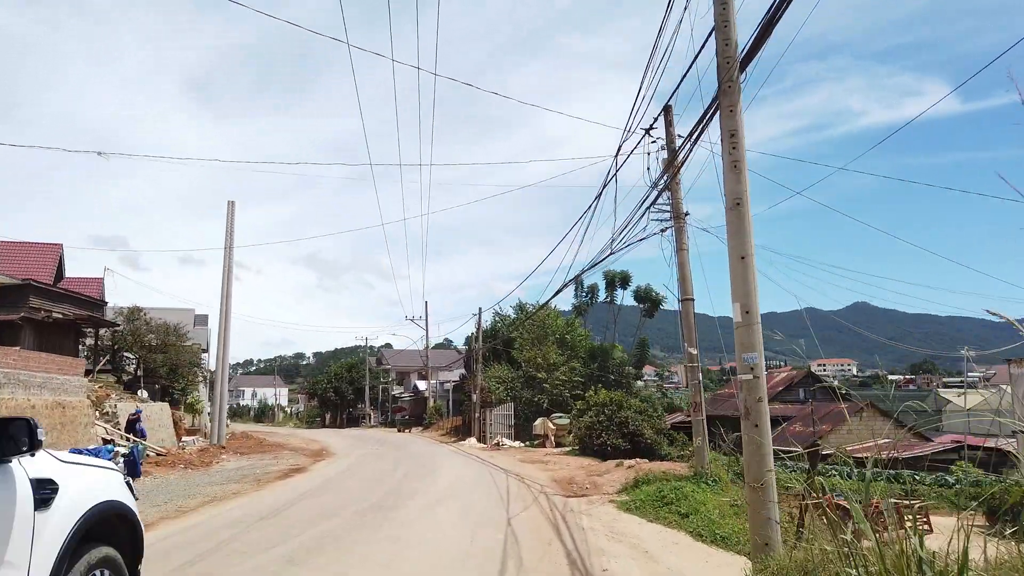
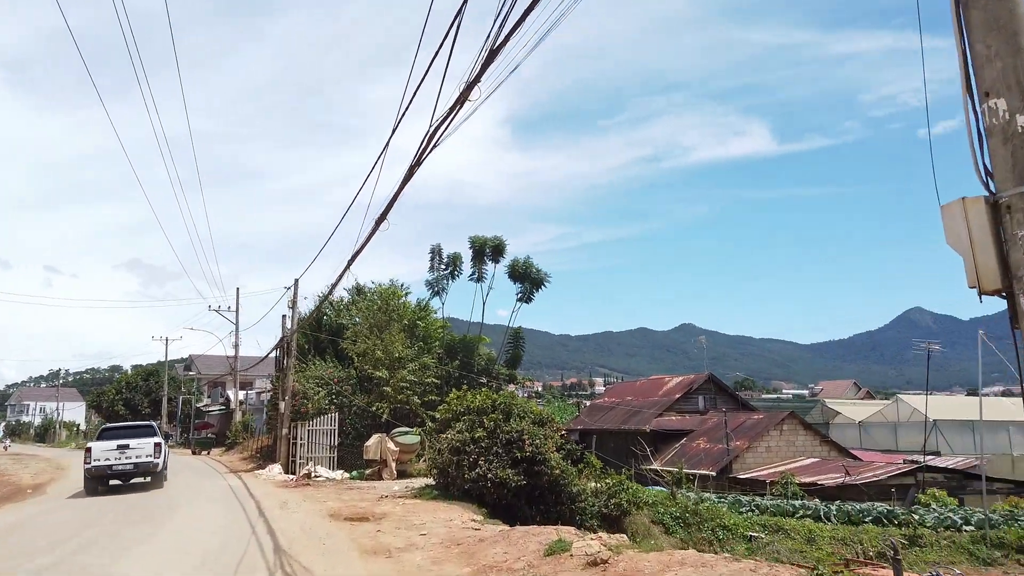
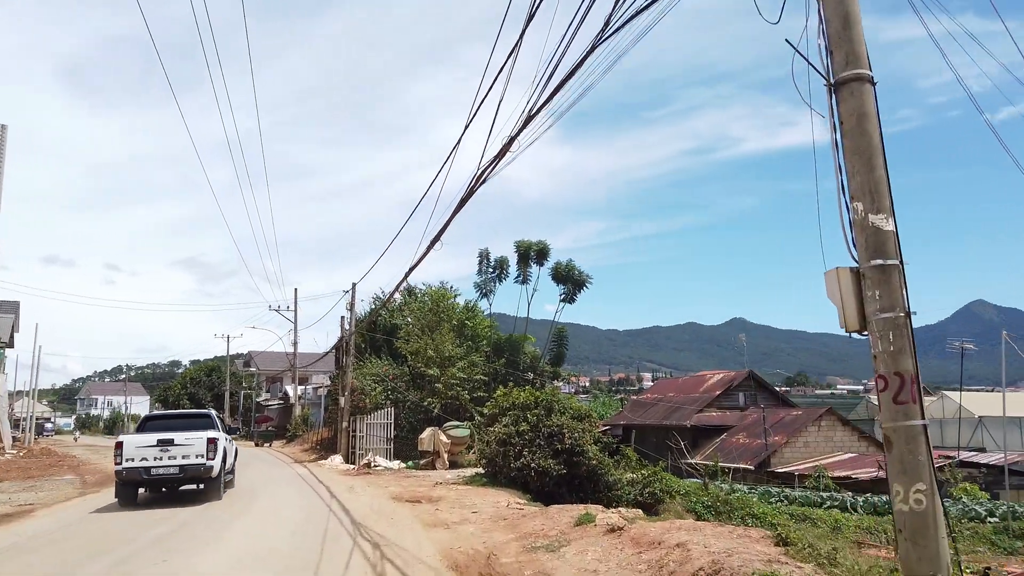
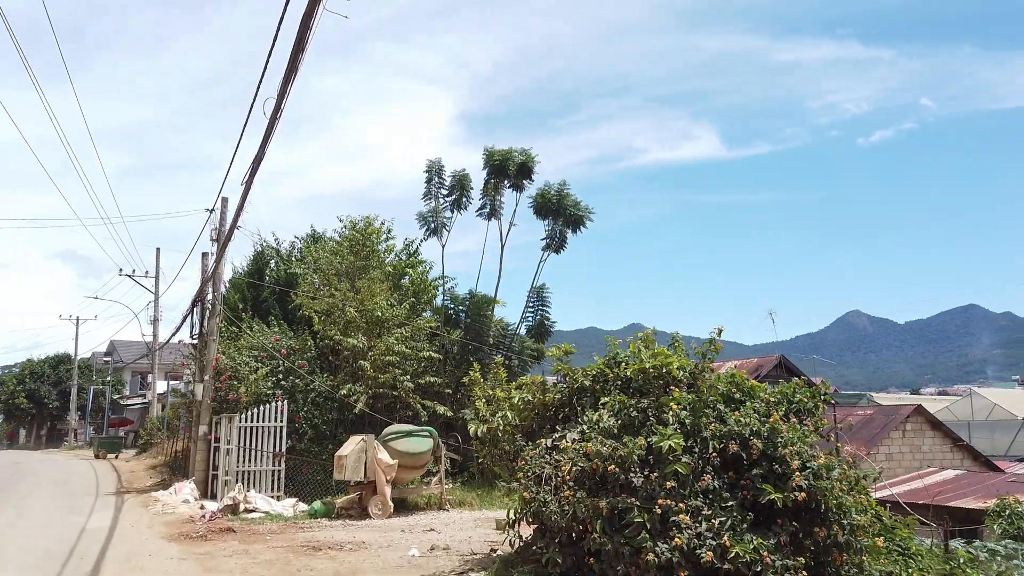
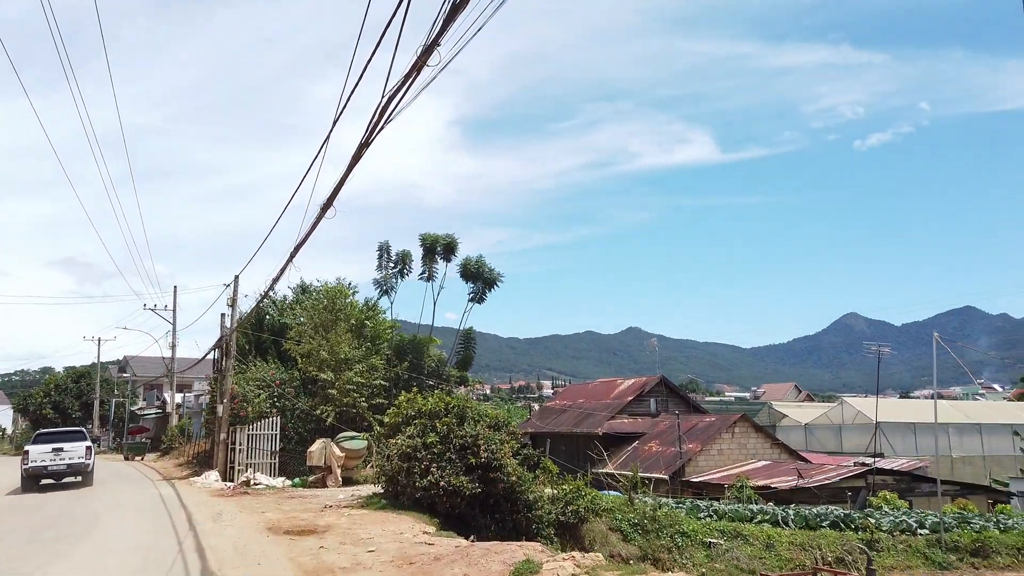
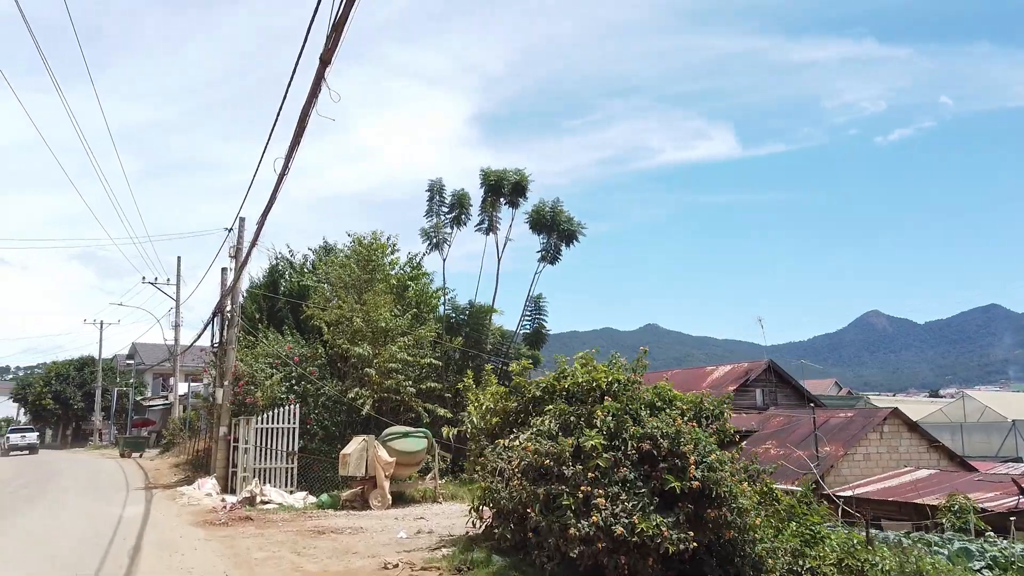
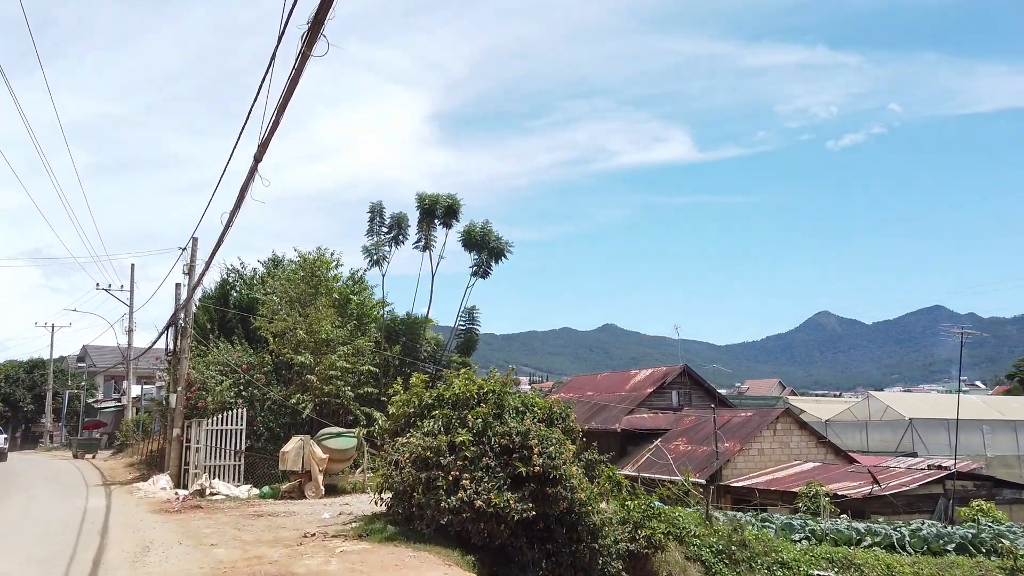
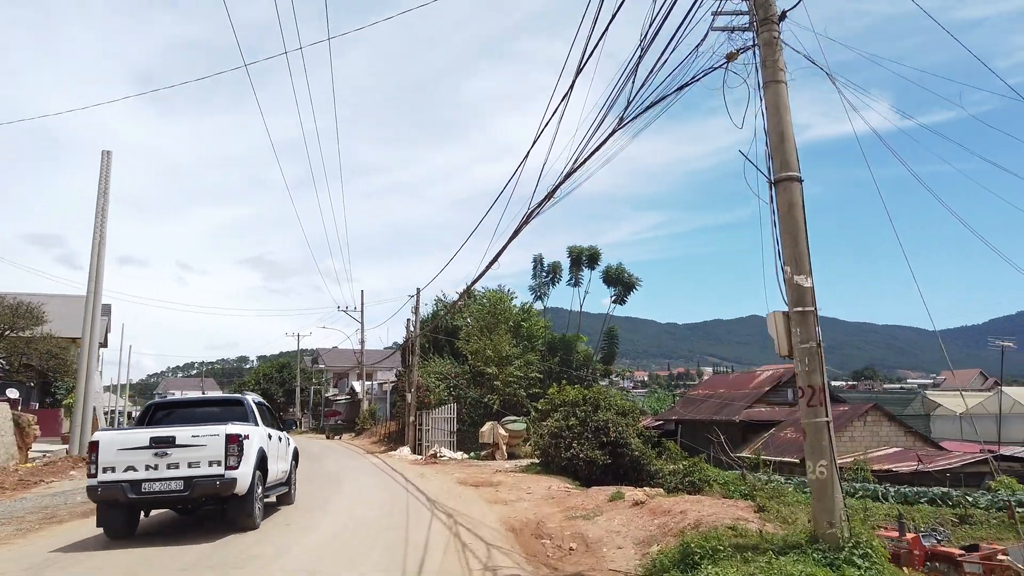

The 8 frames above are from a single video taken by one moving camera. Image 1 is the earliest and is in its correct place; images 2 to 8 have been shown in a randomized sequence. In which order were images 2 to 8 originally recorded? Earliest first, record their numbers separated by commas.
8, 3, 2, 5, 7, 6, 4
